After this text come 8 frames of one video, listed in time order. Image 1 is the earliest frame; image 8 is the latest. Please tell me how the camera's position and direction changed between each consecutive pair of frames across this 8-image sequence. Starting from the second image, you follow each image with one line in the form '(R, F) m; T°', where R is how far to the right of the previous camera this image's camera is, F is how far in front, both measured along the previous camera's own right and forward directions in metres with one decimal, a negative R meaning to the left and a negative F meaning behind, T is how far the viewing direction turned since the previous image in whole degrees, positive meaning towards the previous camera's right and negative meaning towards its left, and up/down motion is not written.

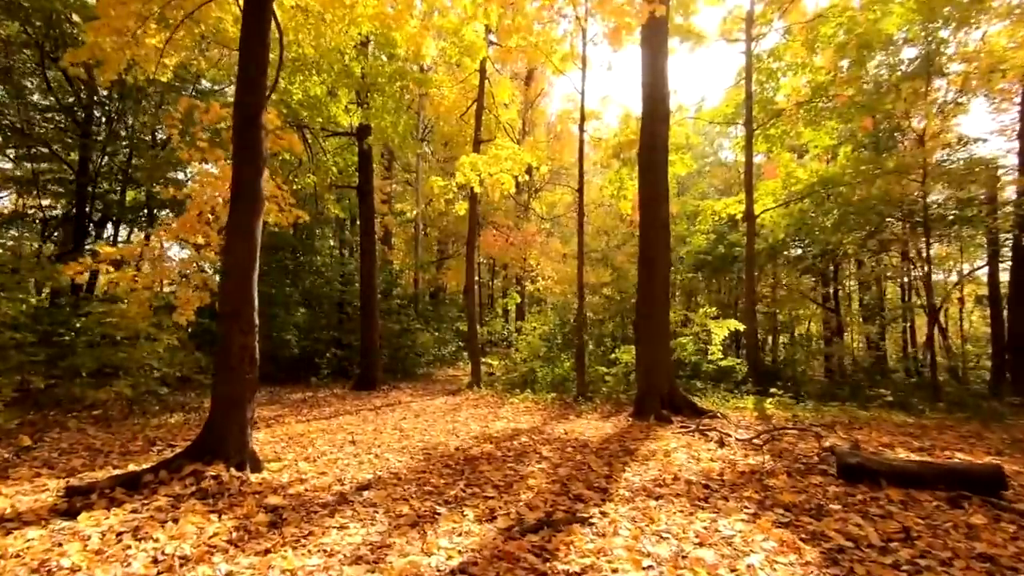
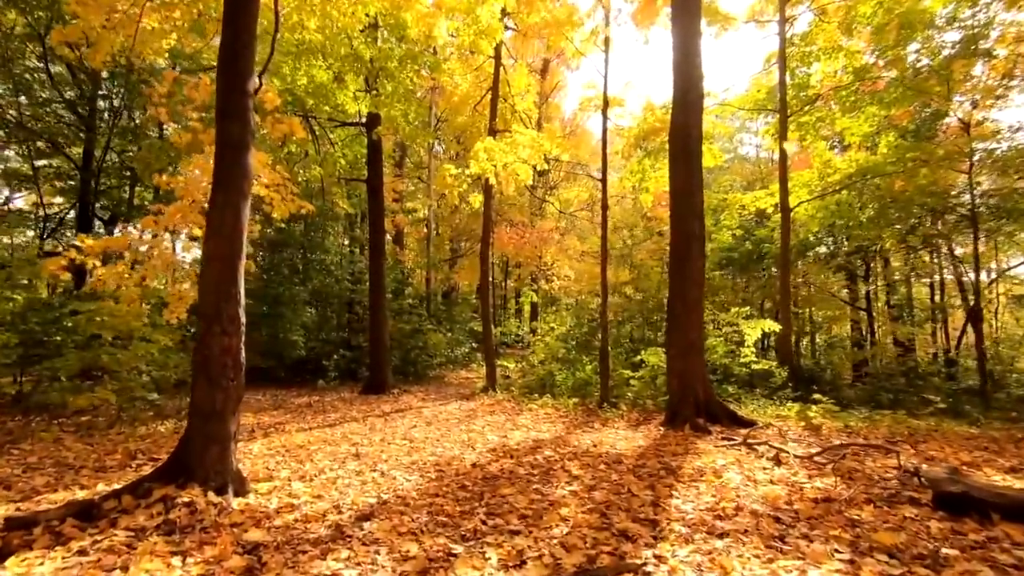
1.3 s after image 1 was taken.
(-0.1, +0.7) m; -1°
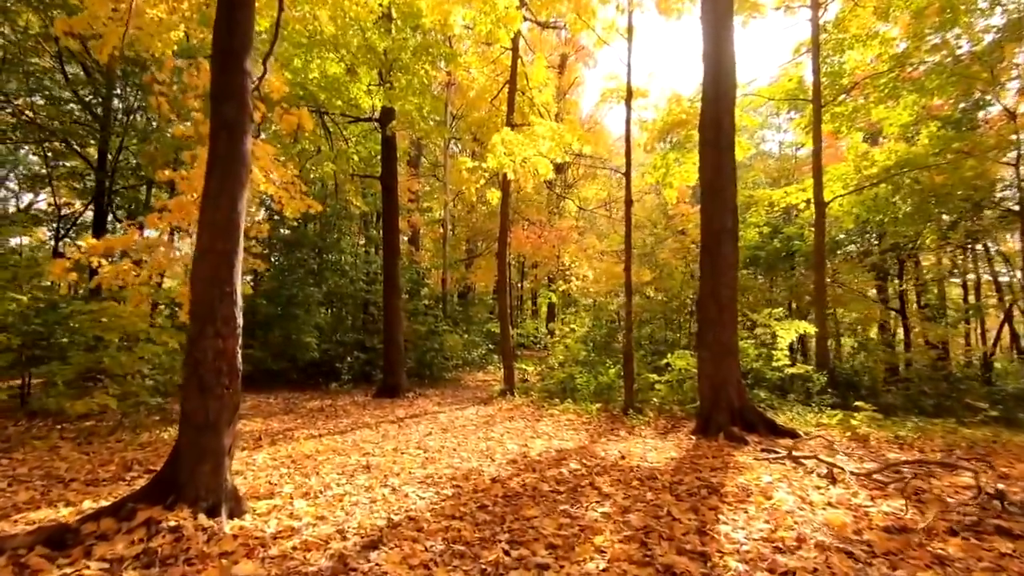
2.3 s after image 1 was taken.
(-0.1, +0.4) m; -2°
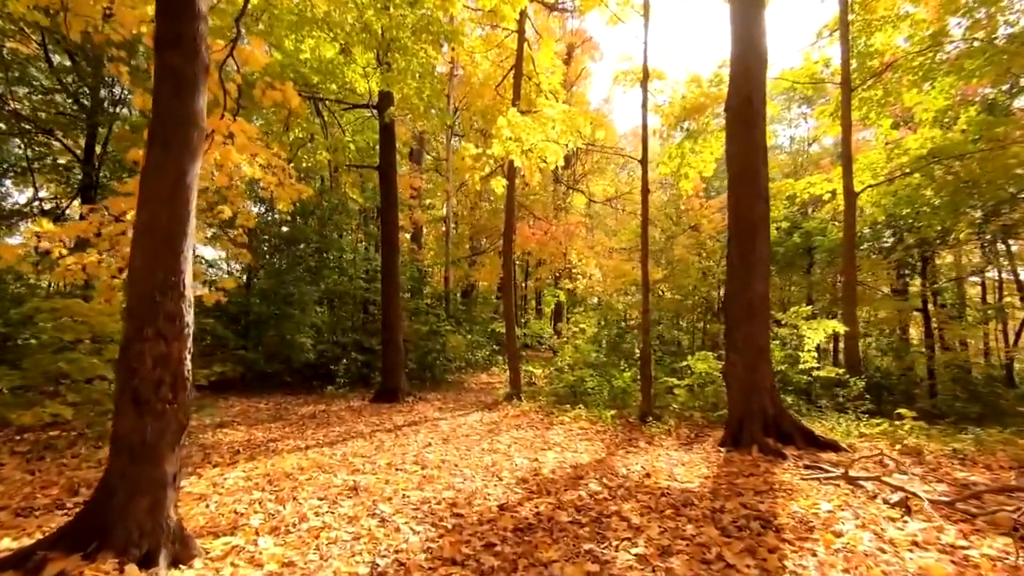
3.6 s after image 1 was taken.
(-0.1, +0.7) m; 0°
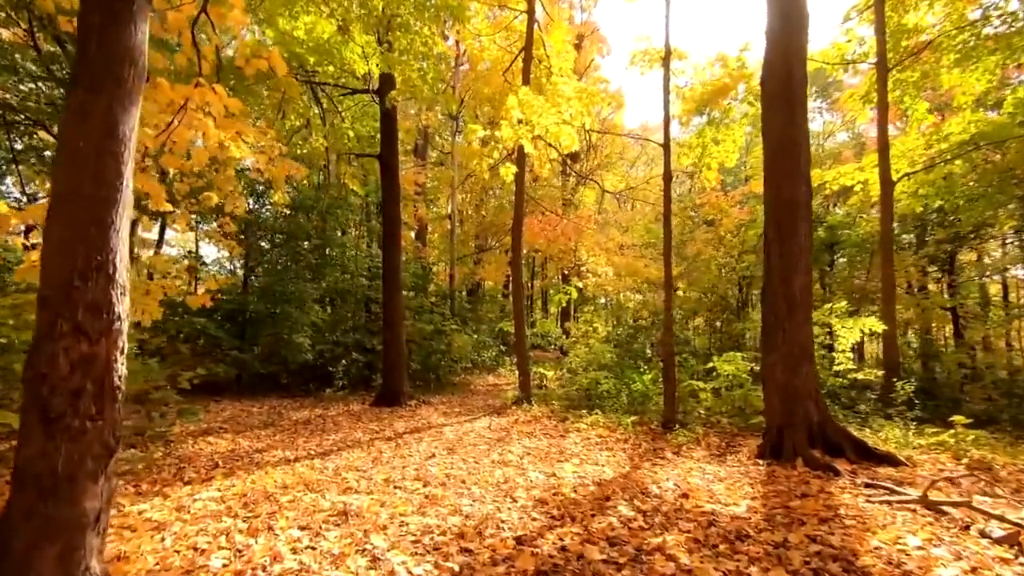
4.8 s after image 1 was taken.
(-0.1, +0.7) m; -1°
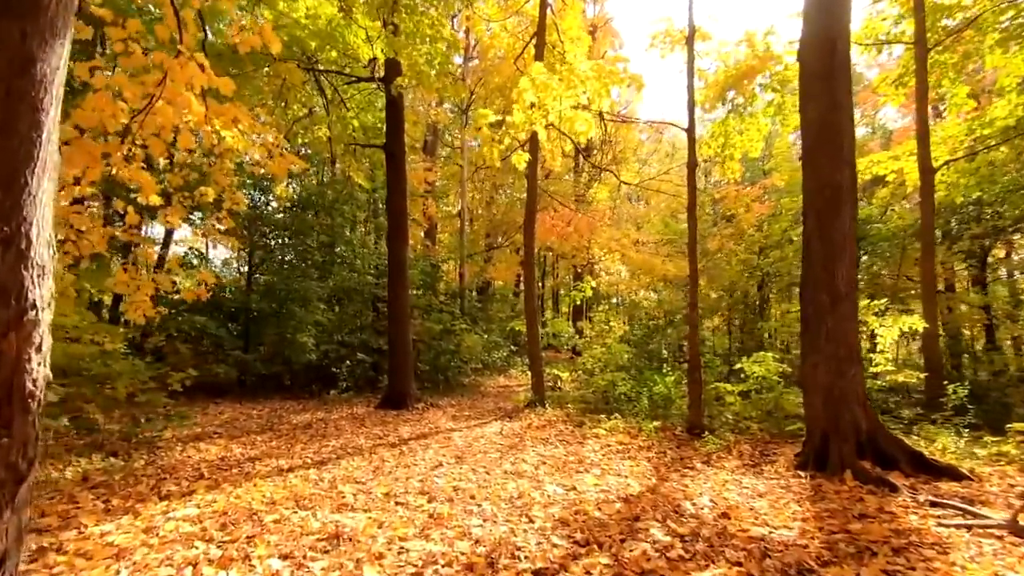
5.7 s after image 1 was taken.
(0.0, +0.5) m; -1°
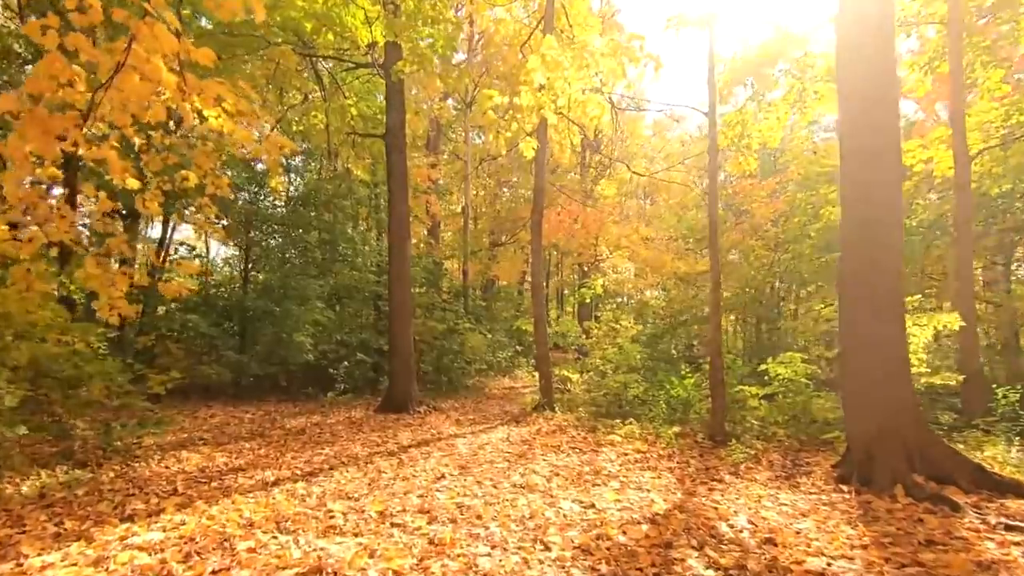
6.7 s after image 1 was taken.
(-0.1, +0.5) m; 0°
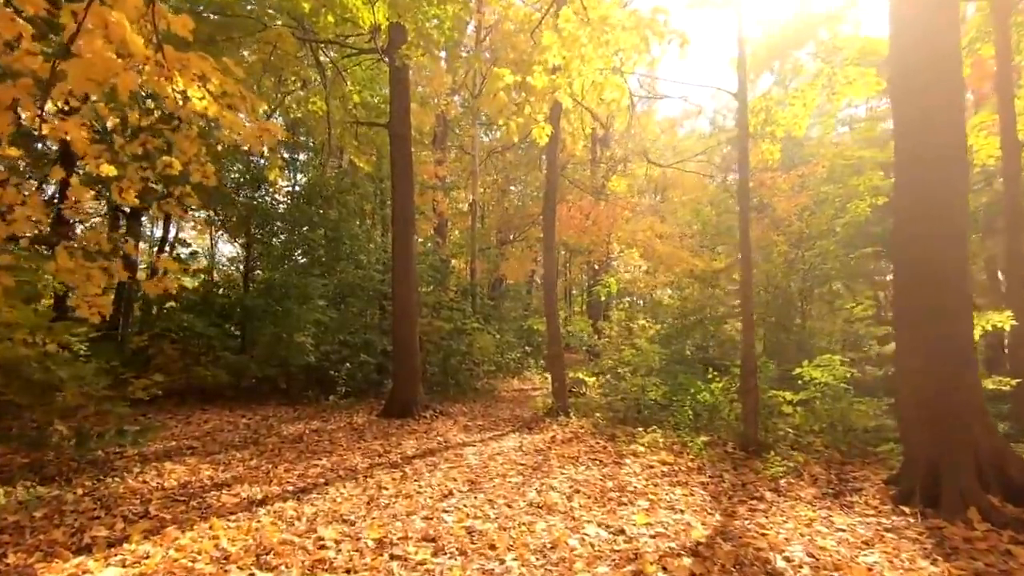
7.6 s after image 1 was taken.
(-0.1, +0.5) m; -1°
